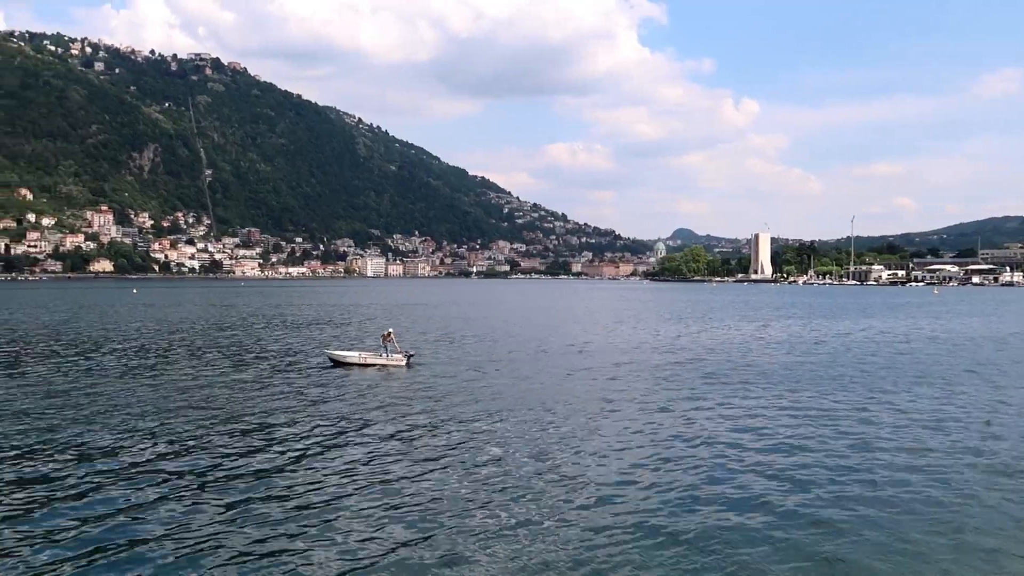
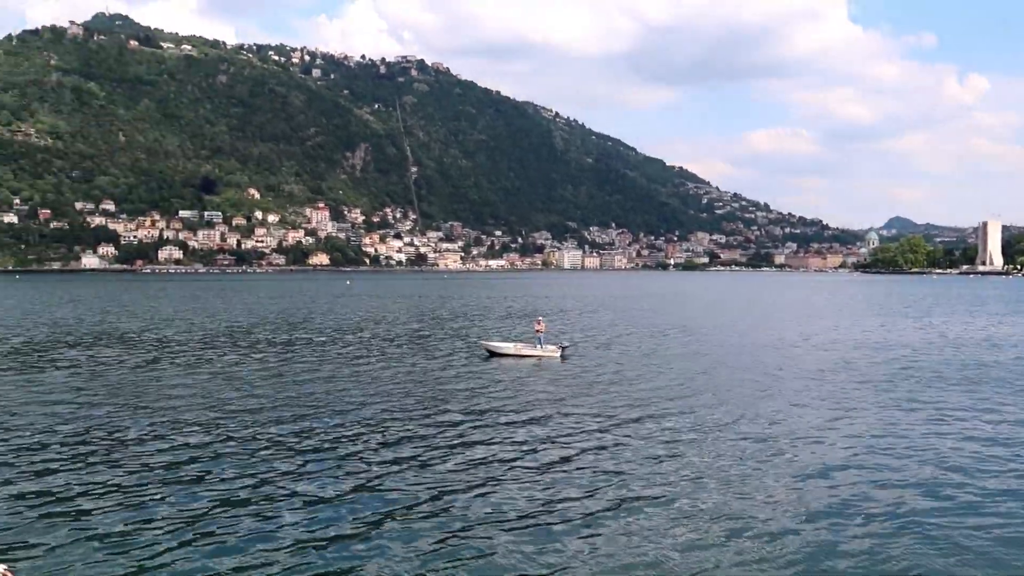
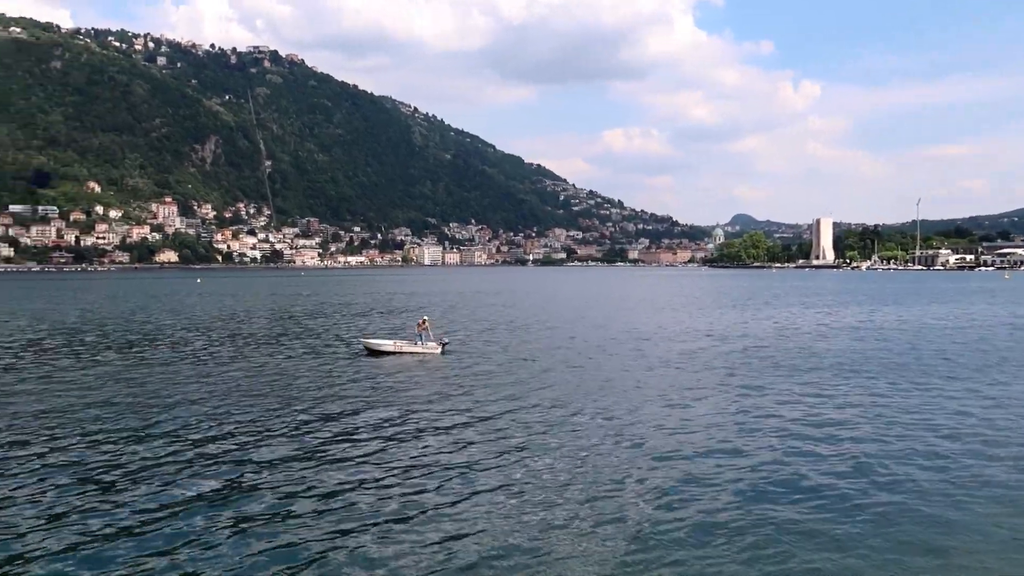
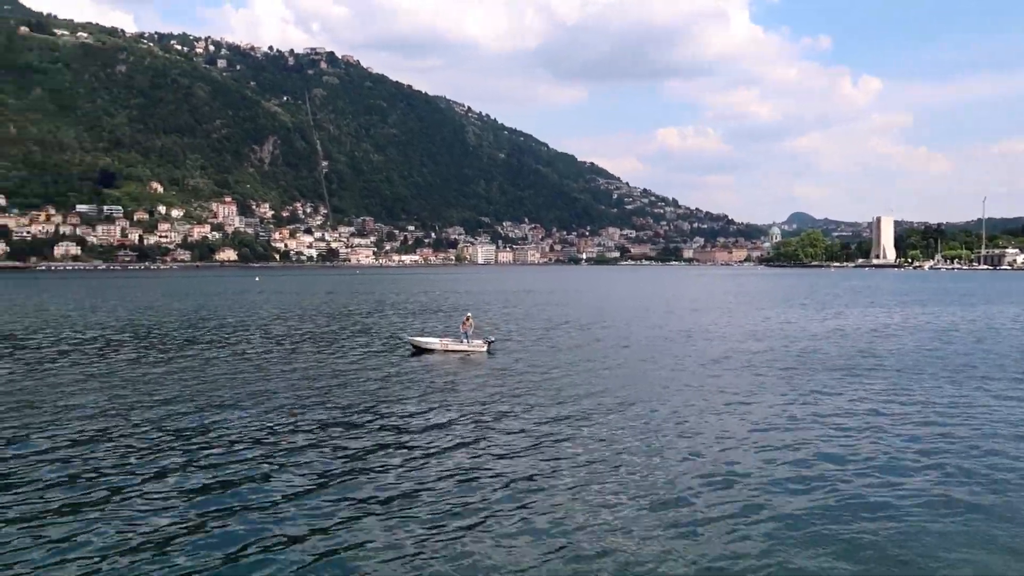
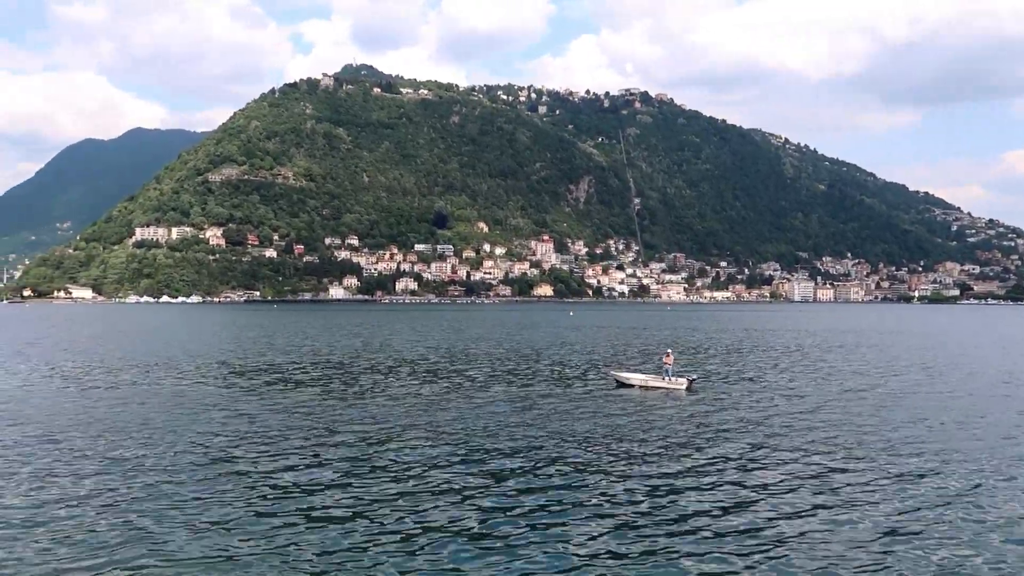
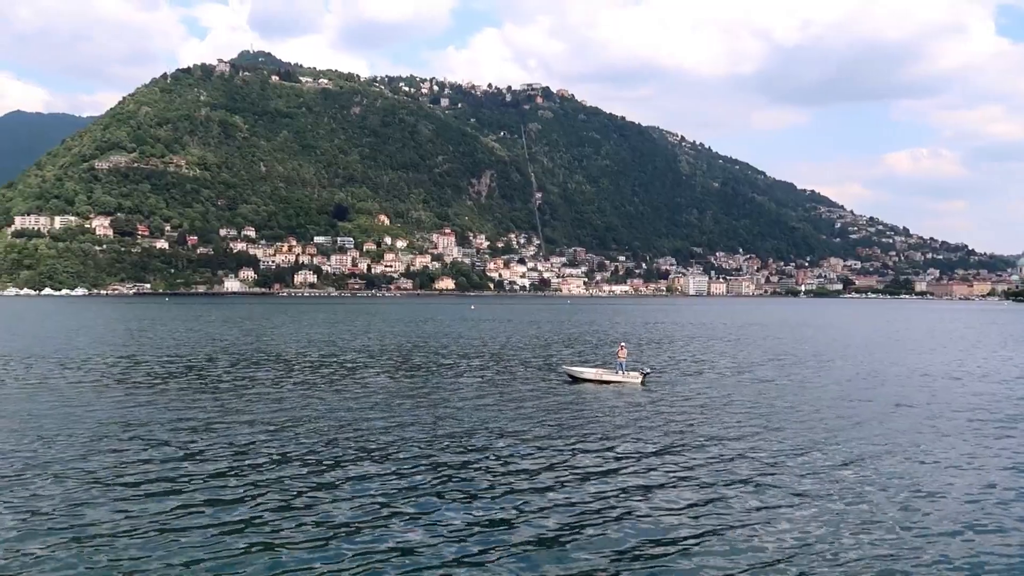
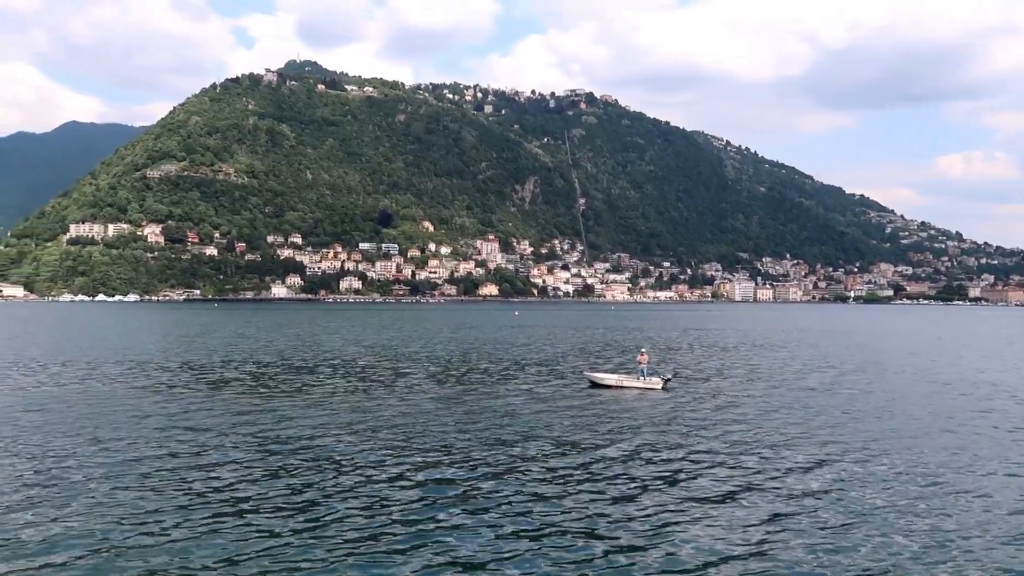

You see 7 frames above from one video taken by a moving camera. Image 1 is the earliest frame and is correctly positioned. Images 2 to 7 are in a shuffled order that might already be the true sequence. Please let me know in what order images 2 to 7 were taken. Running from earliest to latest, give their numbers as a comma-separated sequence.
3, 4, 2, 6, 7, 5
